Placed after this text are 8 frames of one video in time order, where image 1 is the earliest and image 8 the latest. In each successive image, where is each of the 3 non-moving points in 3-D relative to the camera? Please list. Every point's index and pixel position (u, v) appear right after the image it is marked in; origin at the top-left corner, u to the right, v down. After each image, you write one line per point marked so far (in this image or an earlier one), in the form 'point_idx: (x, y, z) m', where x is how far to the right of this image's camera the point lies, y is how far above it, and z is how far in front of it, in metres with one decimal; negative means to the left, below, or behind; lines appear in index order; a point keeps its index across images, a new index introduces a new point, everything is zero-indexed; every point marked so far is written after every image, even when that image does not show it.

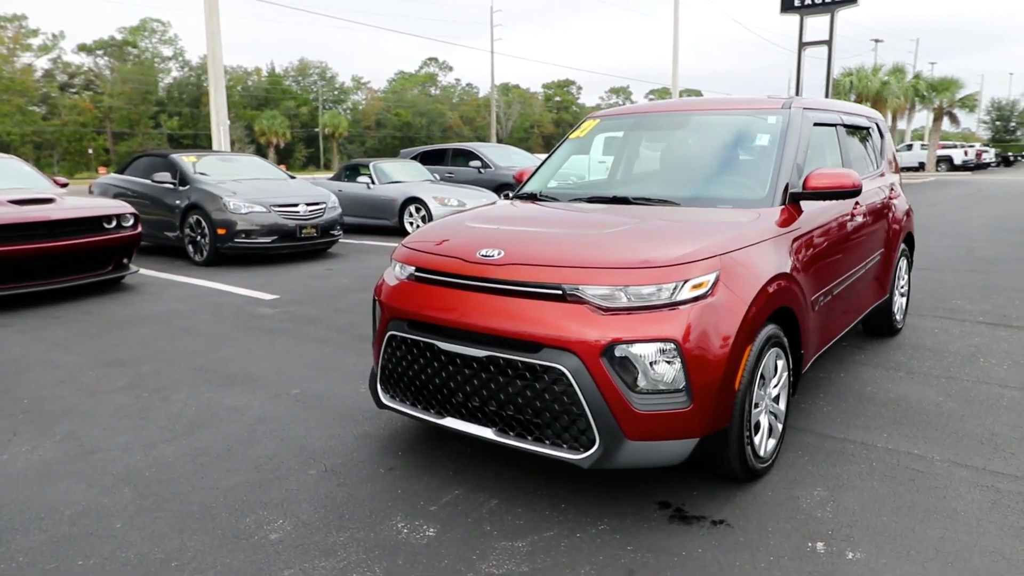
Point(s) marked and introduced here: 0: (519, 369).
0: (0.0, -0.3, +2.9) m
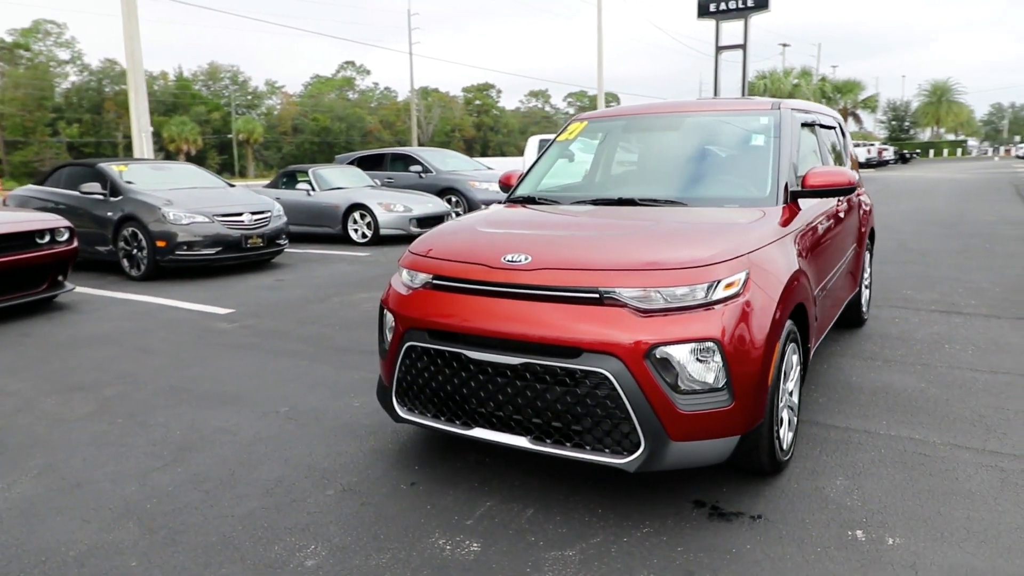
0: (+0.2, -0.3, +2.8) m
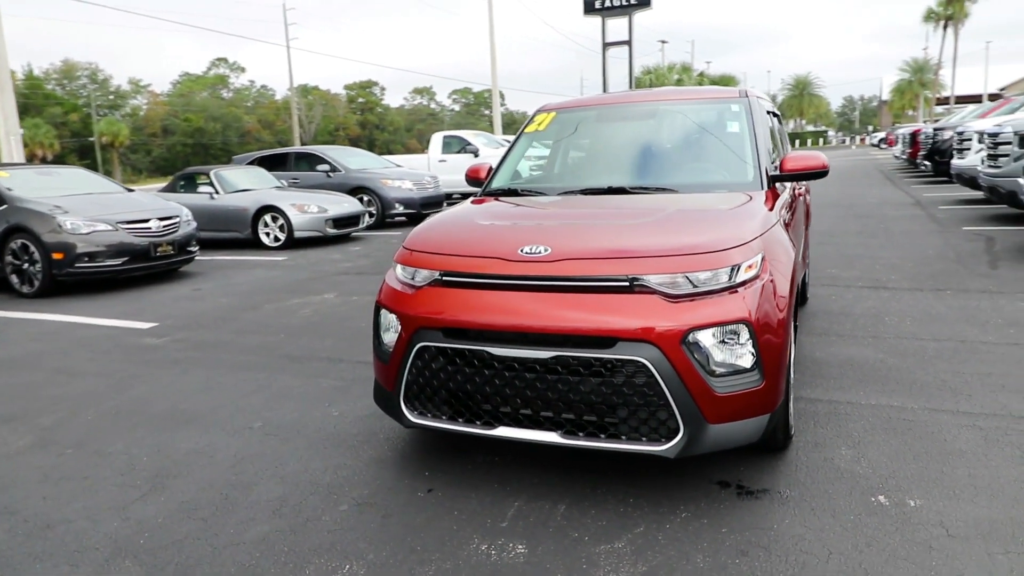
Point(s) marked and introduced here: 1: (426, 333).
0: (+0.3, -0.3, +2.8) m
1: (-0.4, -0.2, +3.1) m
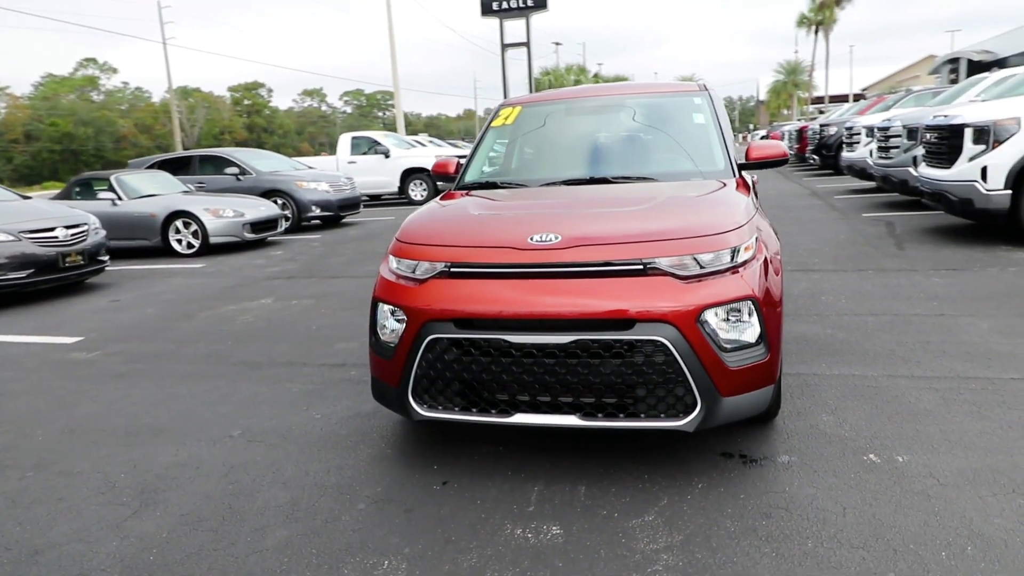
0: (+0.4, -0.2, +2.9) m
1: (-0.3, -0.2, +3.1) m
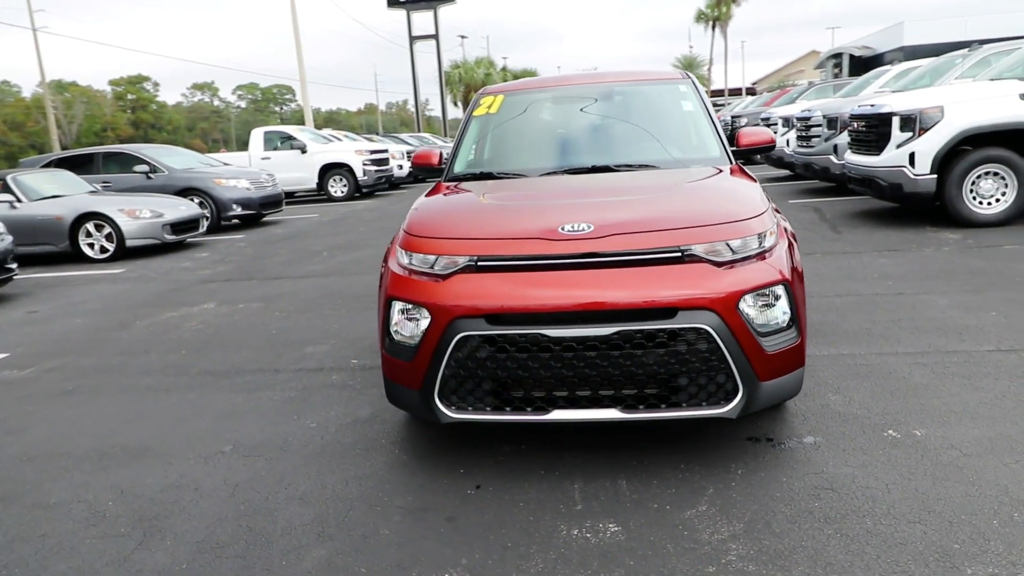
0: (+0.6, -0.2, +2.8) m
1: (-0.2, -0.1, +3.0) m
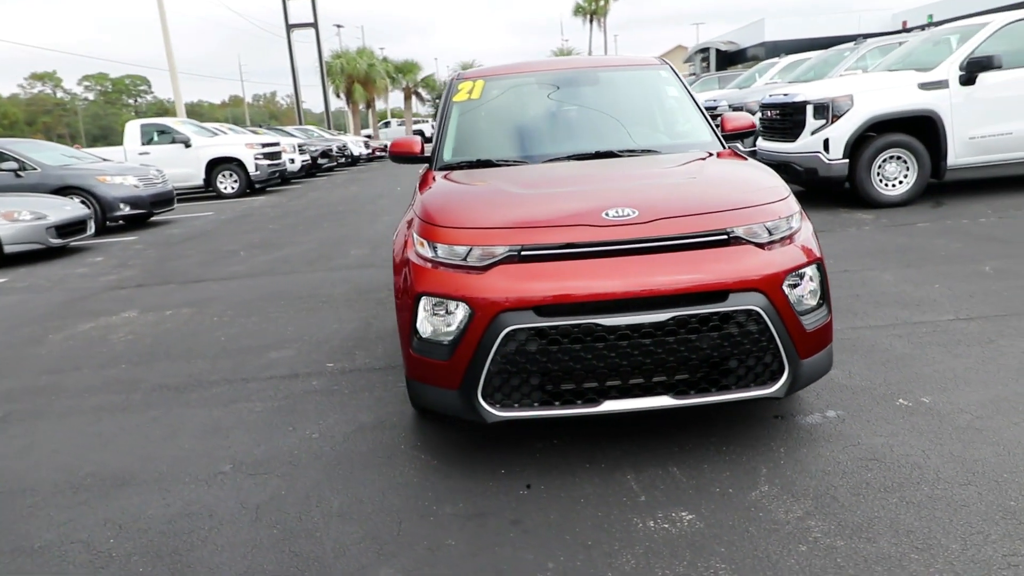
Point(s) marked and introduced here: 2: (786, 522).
0: (+0.8, -0.1, +2.8) m
1: (0.0, -0.1, +2.8) m
2: (+1.0, -0.8, +2.5) m
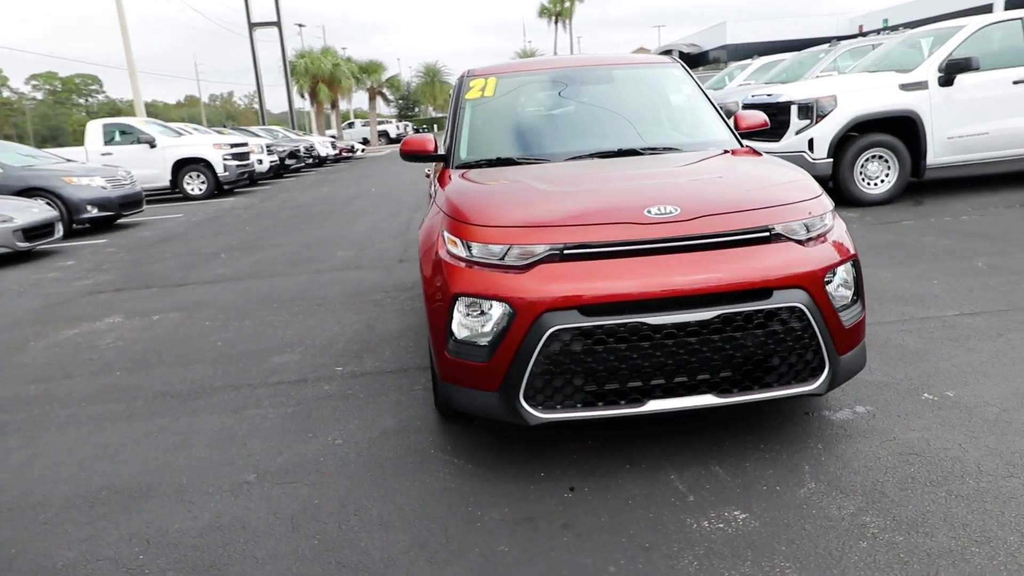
0: (+0.9, -0.1, +2.8) m
1: (+0.2, -0.1, +2.8) m
2: (+1.2, -0.8, +2.5) m
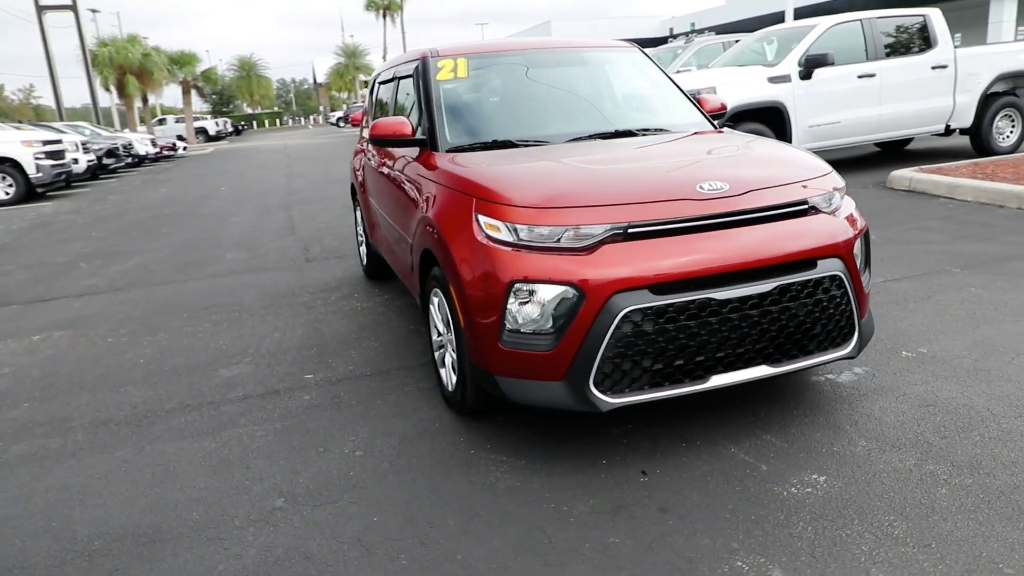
0: (+1.2, 0.0, +2.9) m
1: (+0.4, 0.0, +2.7) m
2: (+1.5, -0.7, +2.7) m
